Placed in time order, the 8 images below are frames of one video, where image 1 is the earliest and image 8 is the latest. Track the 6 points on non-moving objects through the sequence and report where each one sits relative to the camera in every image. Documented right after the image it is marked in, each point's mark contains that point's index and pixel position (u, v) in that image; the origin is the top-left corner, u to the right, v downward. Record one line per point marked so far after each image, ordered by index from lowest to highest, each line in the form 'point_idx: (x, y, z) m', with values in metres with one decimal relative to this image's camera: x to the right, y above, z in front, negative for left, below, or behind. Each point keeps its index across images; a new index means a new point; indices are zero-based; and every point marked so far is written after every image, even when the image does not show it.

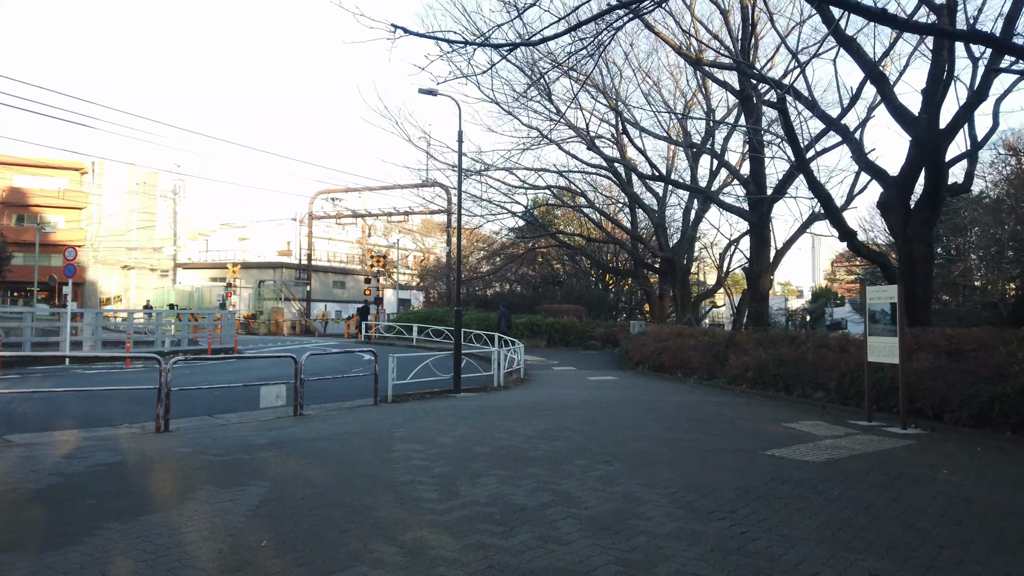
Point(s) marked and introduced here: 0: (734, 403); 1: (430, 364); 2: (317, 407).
0: (+4.4, -2.3, +15.4) m
1: (-2.0, -1.8, +18.4) m
2: (-4.0, -2.5, +15.8) m
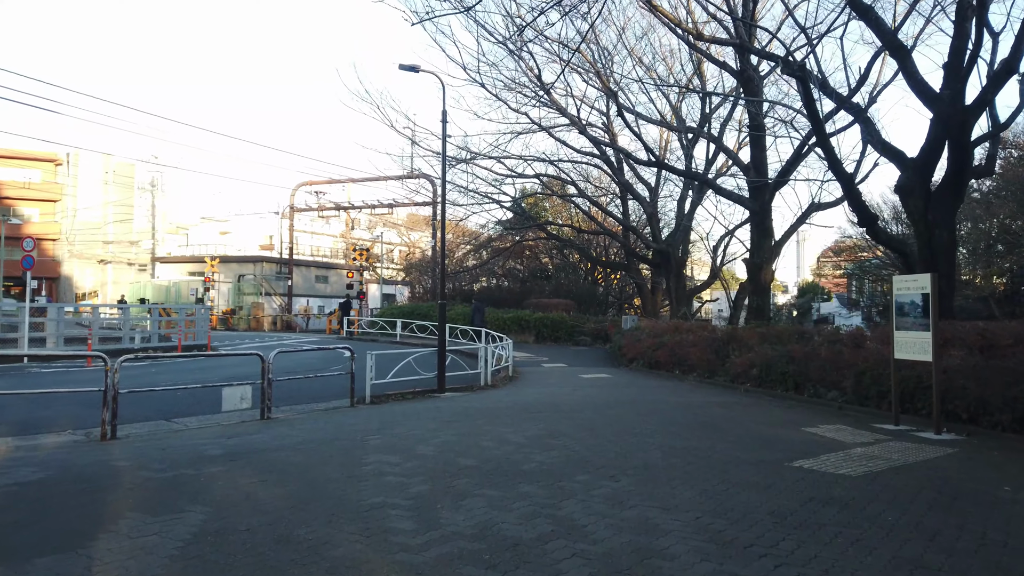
0: (+4.2, -2.1, +14.2) m
1: (-2.2, -1.7, +17.1) m
2: (-4.2, -2.3, +14.5) m
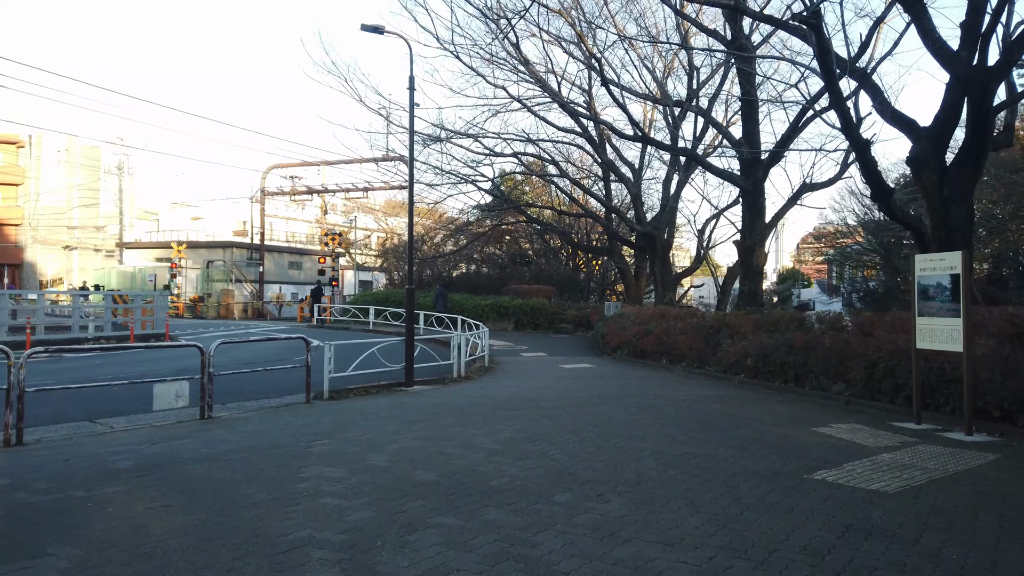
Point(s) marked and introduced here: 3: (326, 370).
0: (+3.8, -1.8, +12.8) m
1: (-2.8, -1.3, +15.6) m
2: (-4.7, -2.0, +12.9) m
3: (-3.4, -1.5, +14.2) m
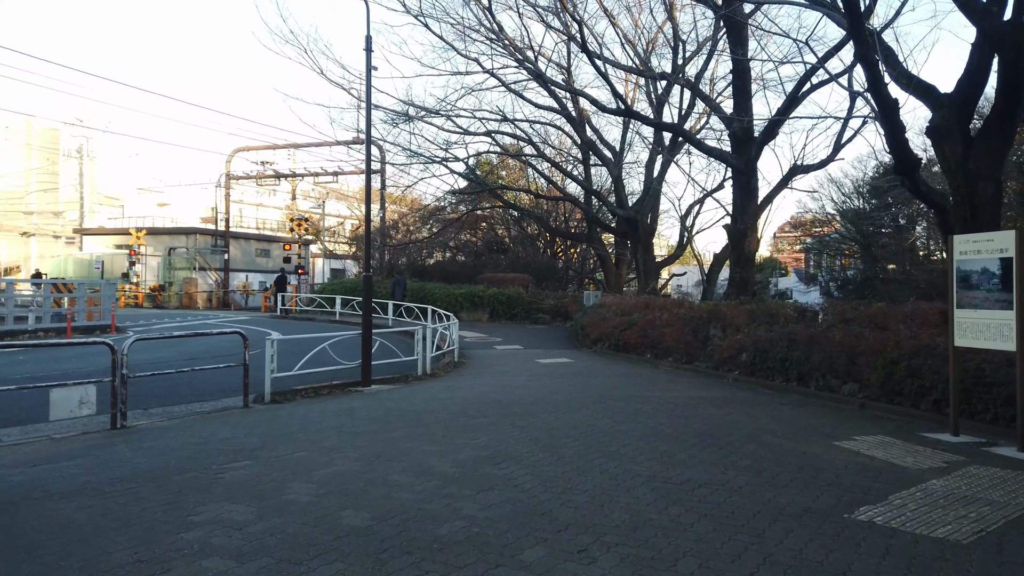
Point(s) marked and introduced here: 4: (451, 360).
0: (+3.3, -1.7, +11.2) m
1: (-3.3, -1.1, +13.8) m
2: (-5.2, -1.8, +11.1) m
3: (-4.0, -1.3, +12.4) m
4: (-1.5, -1.7, +18.6) m
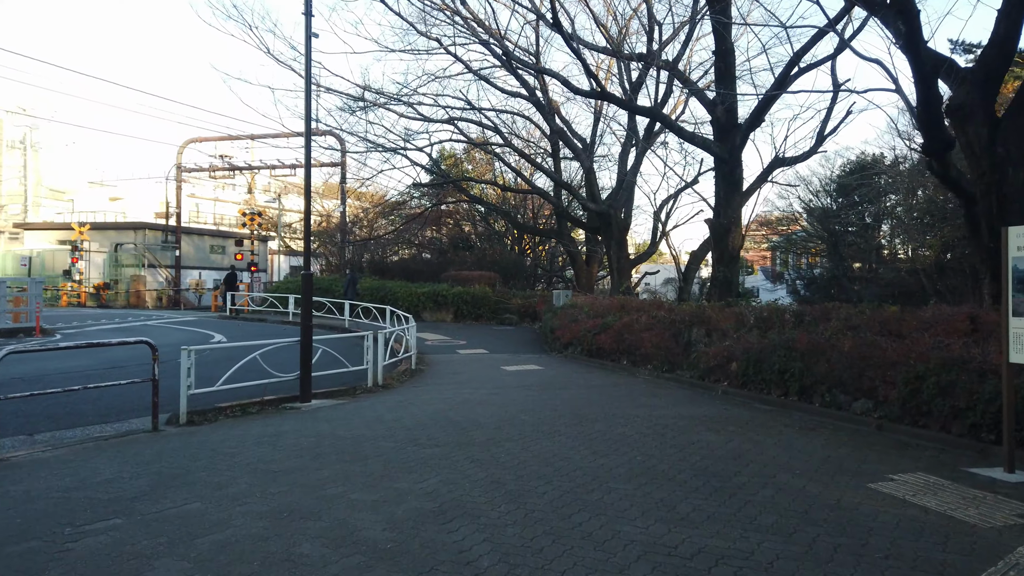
0: (+2.8, -1.7, +9.6) m
1: (-3.9, -1.1, +11.9) m
2: (-5.7, -1.9, +9.1) m
3: (-4.5, -1.3, +10.5) m
4: (-2.3, -1.7, +16.7) m
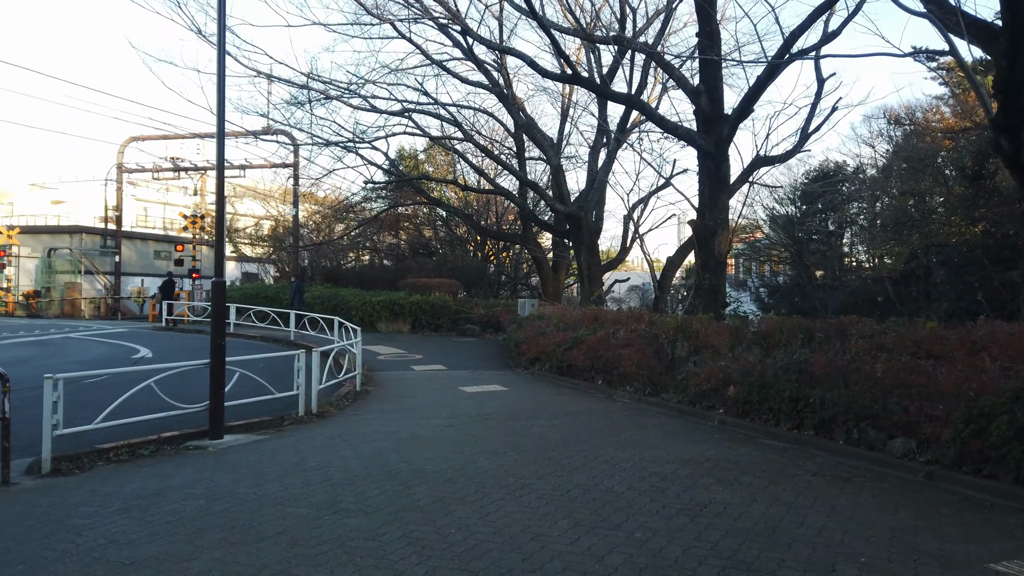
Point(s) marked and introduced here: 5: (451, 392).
0: (+2.4, -1.8, +7.6) m
1: (-4.5, -1.2, +9.6) m
2: (-6.1, -2.0, +6.7) m
3: (-5.0, -1.5, +8.2) m
4: (-3.0, -1.9, +14.5) m
5: (-1.2, -2.1, +15.2) m
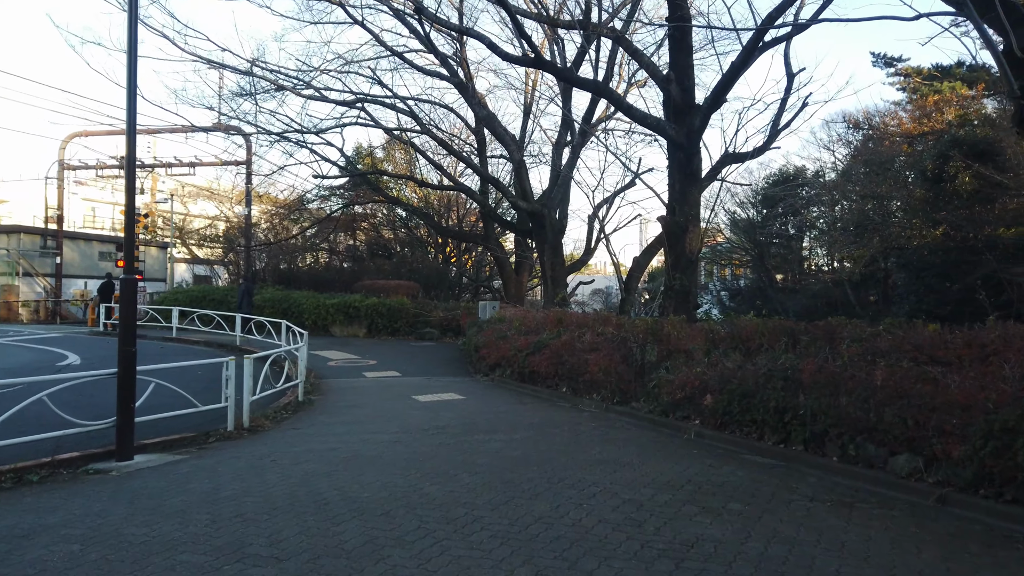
0: (+1.9, -1.8, +6.6) m
1: (-5.0, -1.2, +8.2) m
2: (-6.4, -1.9, +5.3) m
3: (-5.4, -1.4, +6.8) m
4: (-3.8, -1.9, +13.2) m
5: (-2.0, -2.1, +14.0) m
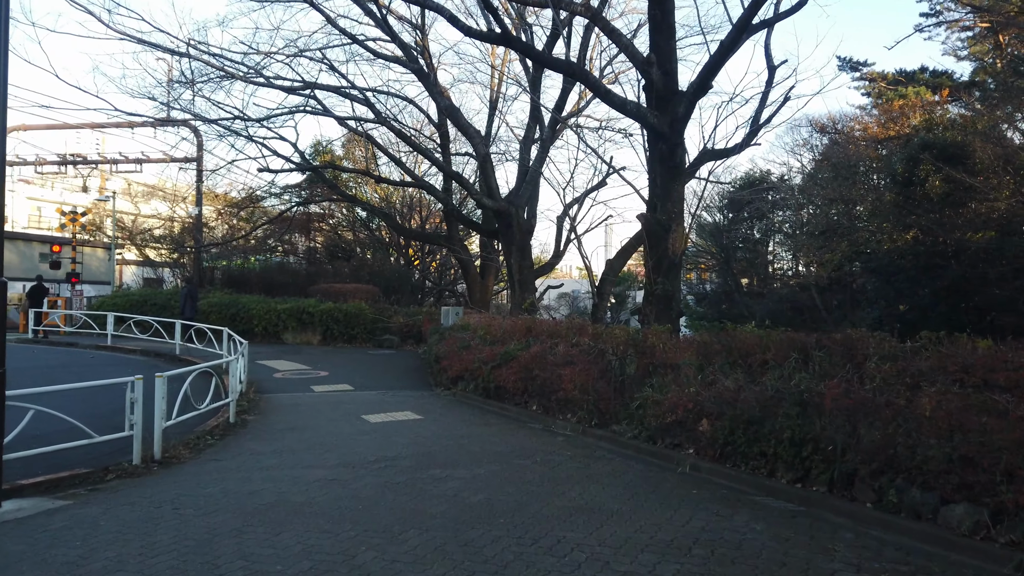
0: (+1.7, -1.8, +5.1) m
1: (-5.3, -1.3, +6.5) m
2: (-6.6, -2.0, +3.4) m
3: (-5.7, -1.5, +5.0) m
4: (-4.3, -2.0, +11.5) m
5: (-2.6, -2.1, +12.3) m
